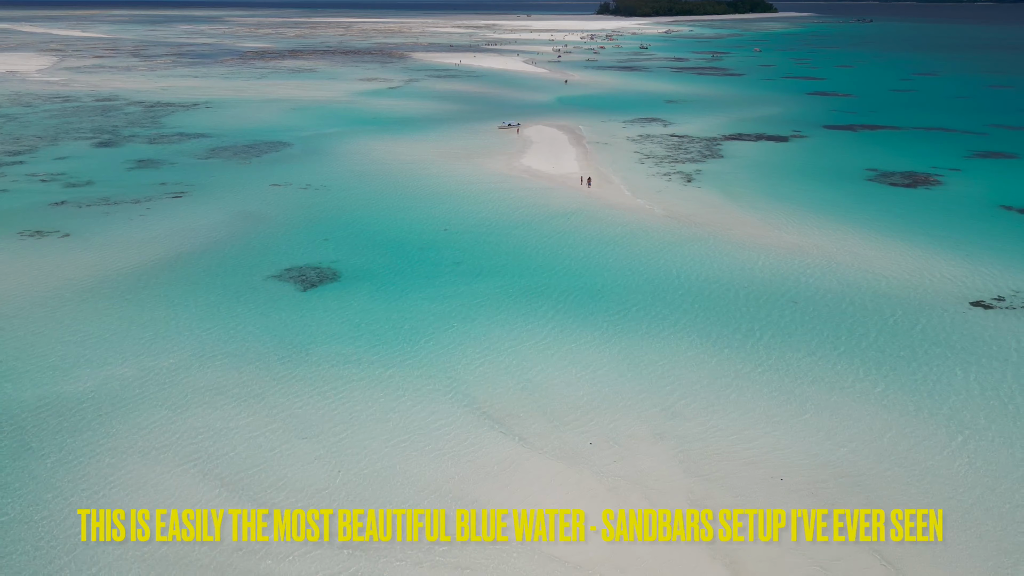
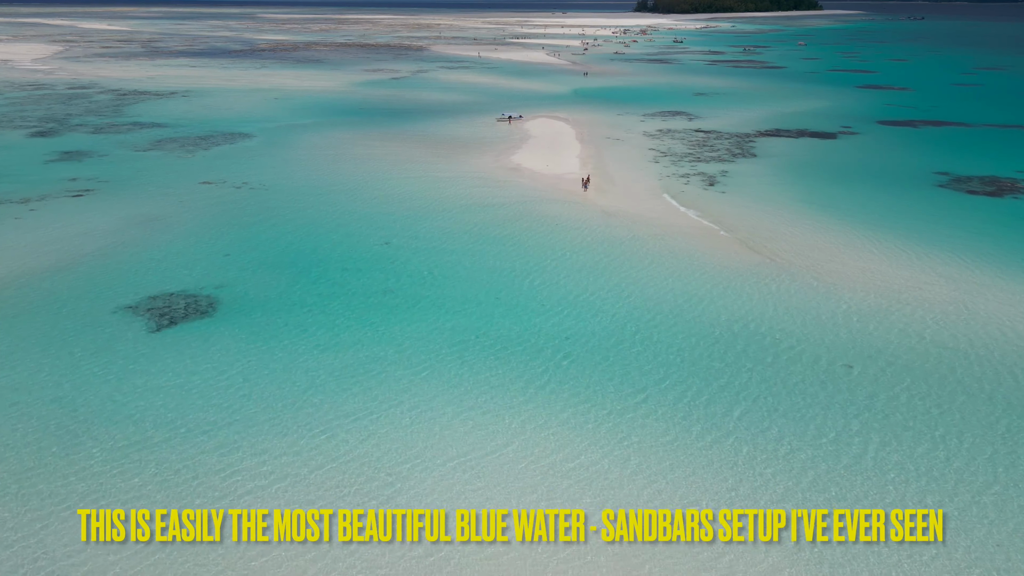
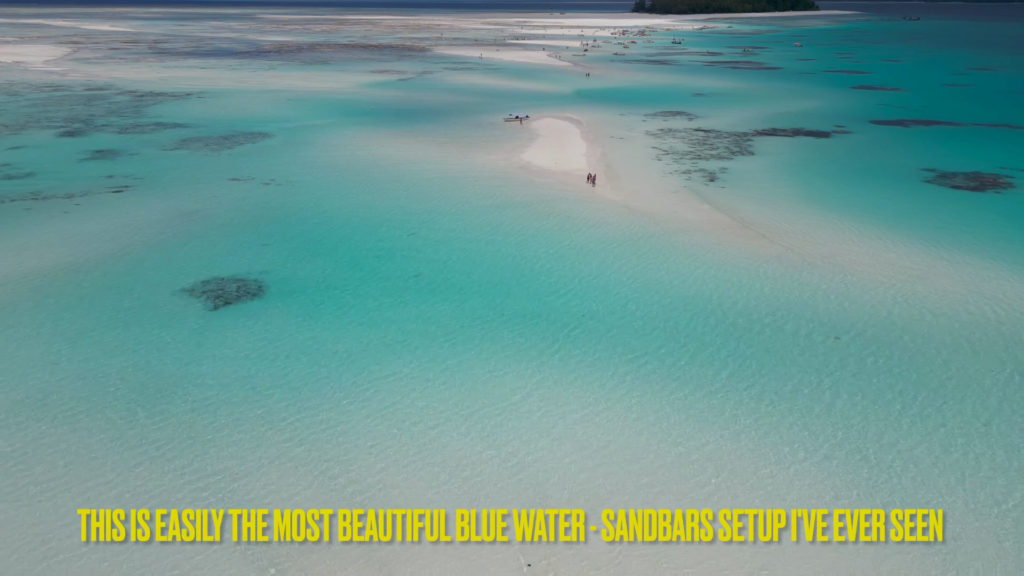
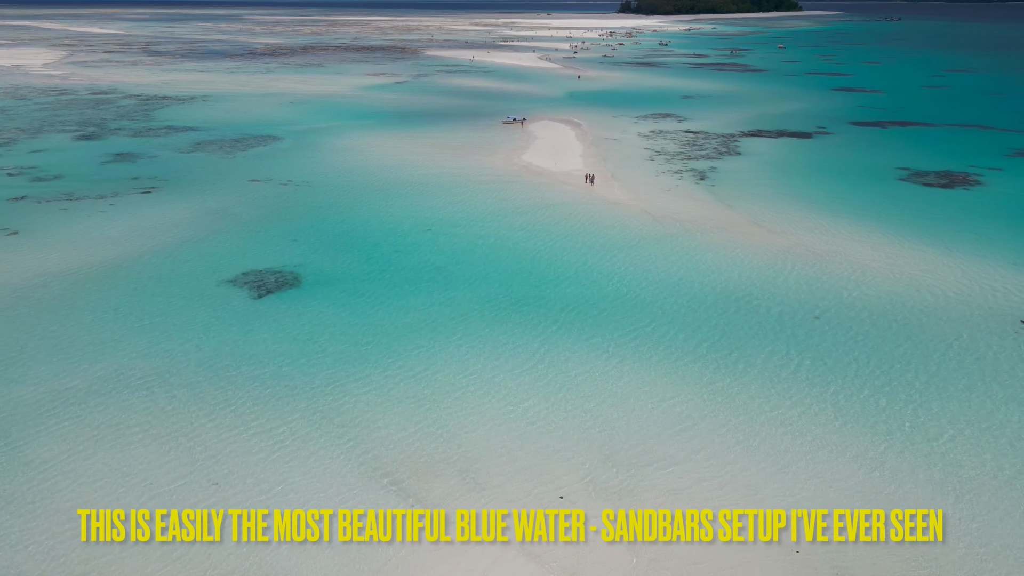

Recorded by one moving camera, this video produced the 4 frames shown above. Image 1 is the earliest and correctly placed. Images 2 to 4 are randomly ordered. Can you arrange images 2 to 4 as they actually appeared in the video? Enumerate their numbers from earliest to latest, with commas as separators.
4, 3, 2
